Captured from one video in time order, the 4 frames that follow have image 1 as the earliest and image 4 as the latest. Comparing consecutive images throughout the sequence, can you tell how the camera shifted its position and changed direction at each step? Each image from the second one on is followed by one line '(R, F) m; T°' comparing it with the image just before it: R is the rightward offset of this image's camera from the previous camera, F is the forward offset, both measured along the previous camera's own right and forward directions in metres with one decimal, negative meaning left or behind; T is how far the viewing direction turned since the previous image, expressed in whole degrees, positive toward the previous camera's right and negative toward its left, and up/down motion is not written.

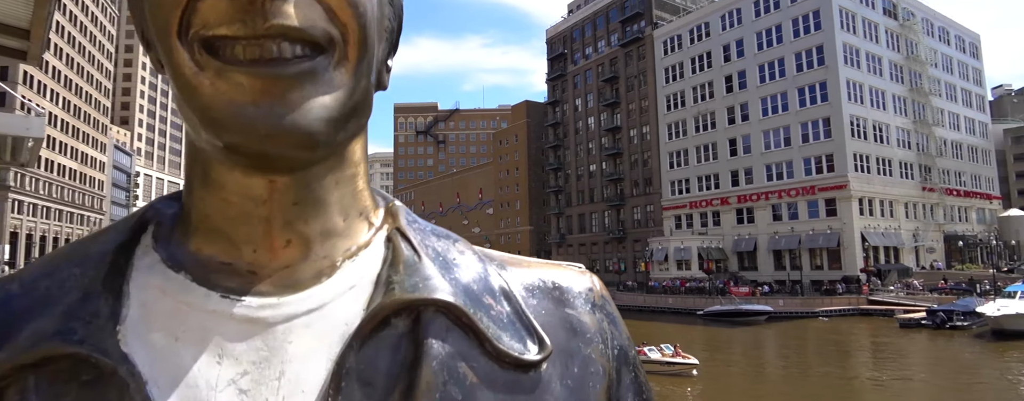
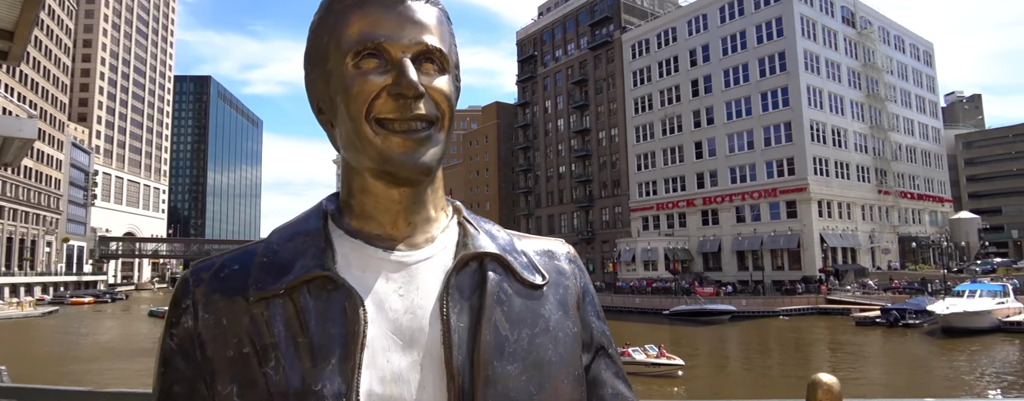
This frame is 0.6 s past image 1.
(-0.4, -0.4) m; +3°
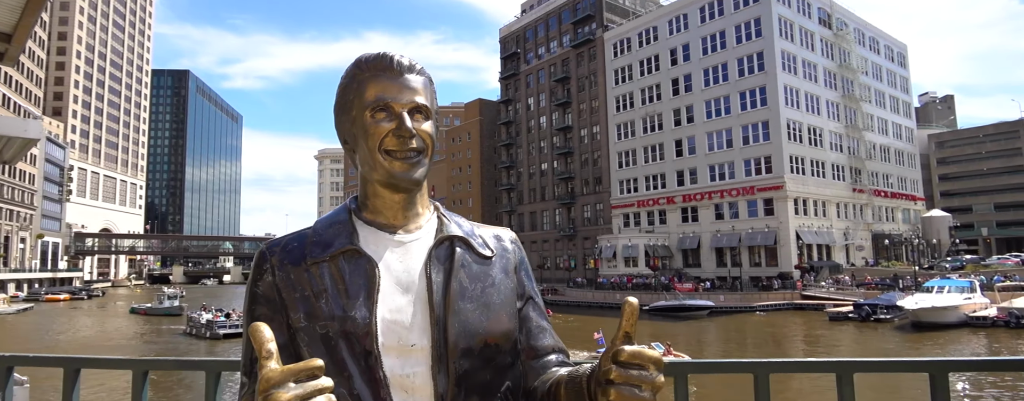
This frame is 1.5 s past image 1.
(-0.2, -0.5) m; +2°
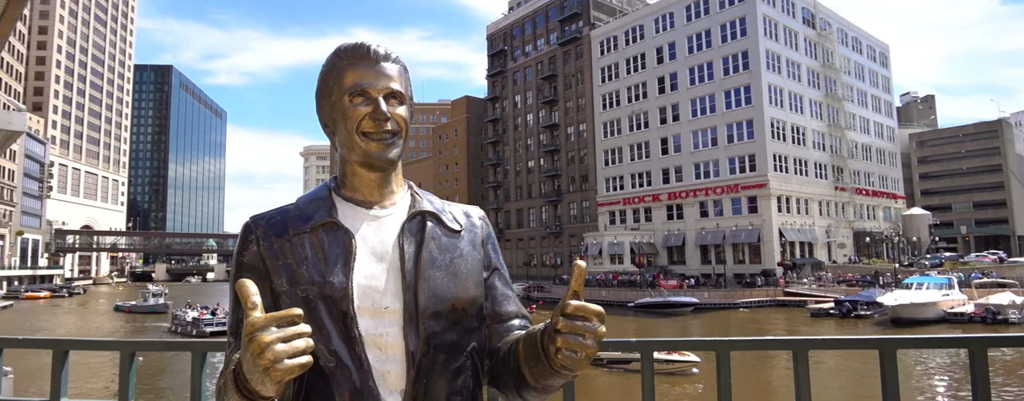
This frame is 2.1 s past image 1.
(0.0, -0.2) m; +1°
